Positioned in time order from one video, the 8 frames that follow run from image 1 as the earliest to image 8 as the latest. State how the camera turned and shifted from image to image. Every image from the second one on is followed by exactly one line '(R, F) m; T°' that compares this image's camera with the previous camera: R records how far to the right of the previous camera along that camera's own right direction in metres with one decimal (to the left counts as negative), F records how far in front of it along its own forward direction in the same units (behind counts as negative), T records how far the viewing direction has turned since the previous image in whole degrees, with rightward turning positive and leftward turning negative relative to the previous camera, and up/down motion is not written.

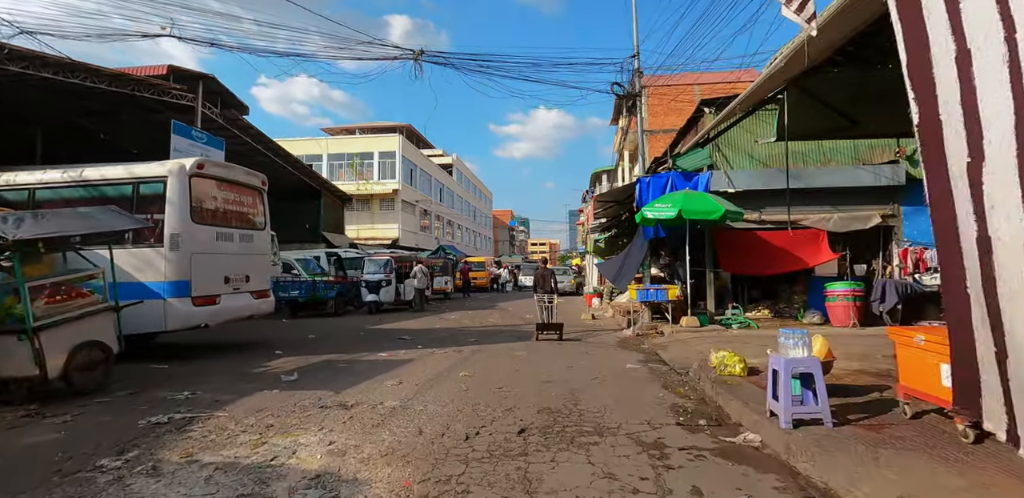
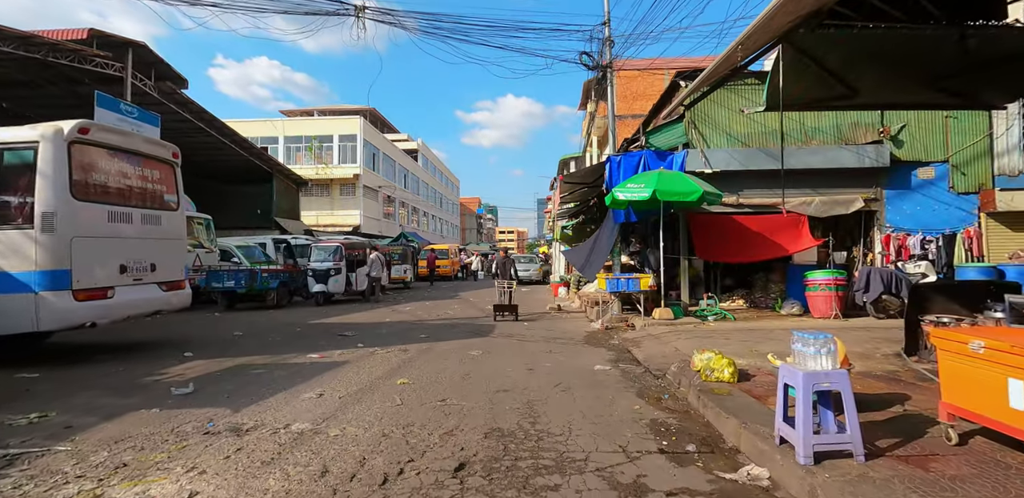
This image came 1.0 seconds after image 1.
(+0.2, +1.1) m; +4°
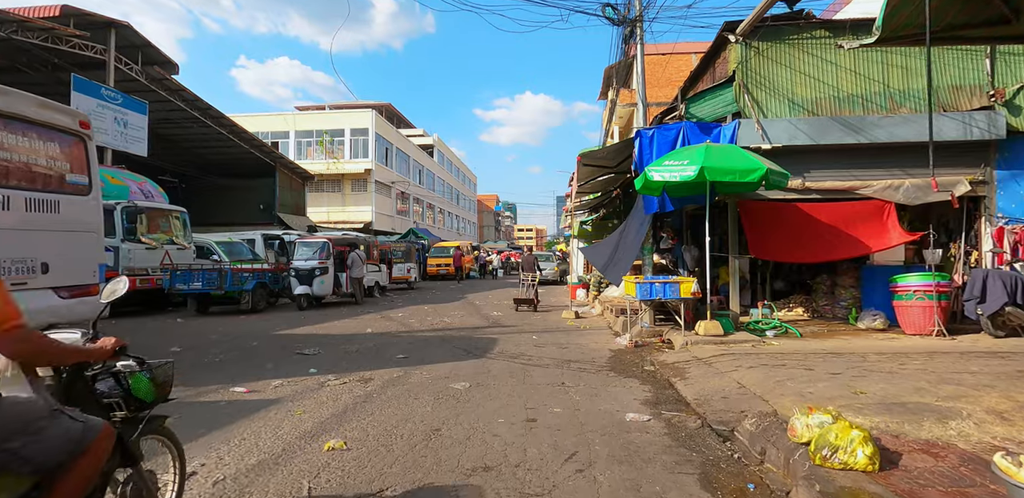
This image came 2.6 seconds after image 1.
(+0.2, +2.1) m; -2°
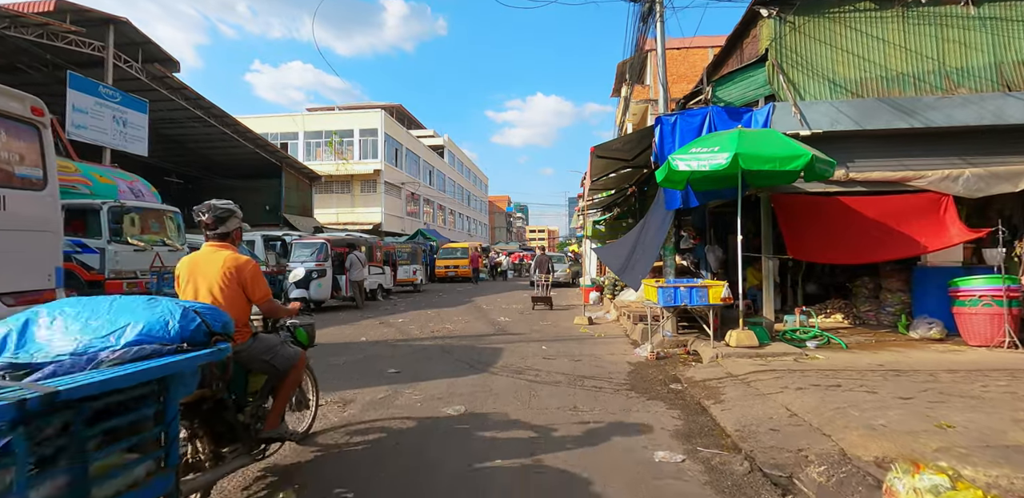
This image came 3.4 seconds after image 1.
(+0.1, +0.9) m; -1°
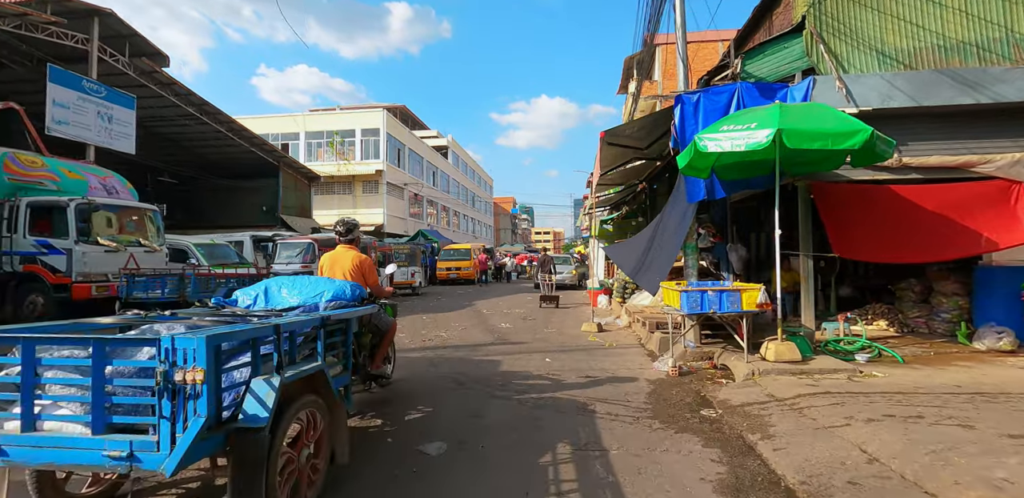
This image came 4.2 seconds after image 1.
(+0.1, +1.0) m; -1°
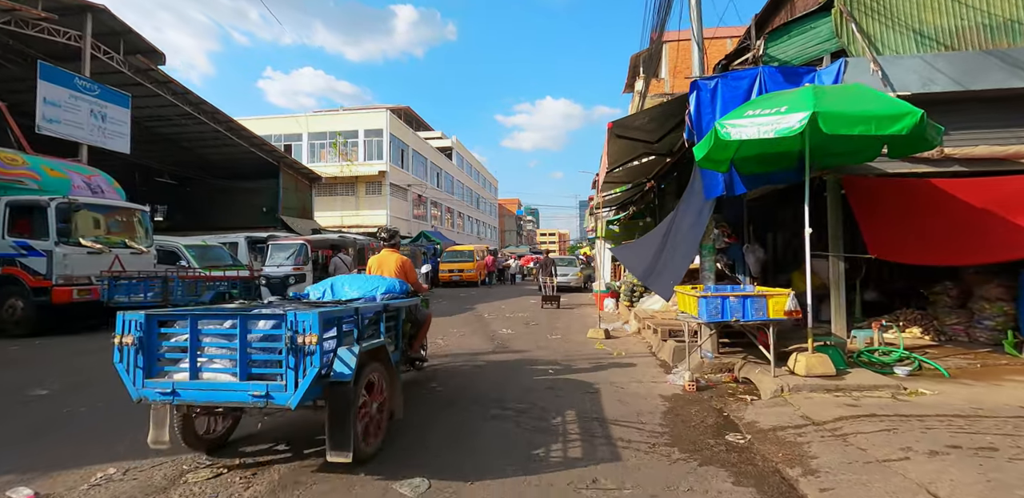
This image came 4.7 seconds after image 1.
(+0.1, +0.6) m; -1°
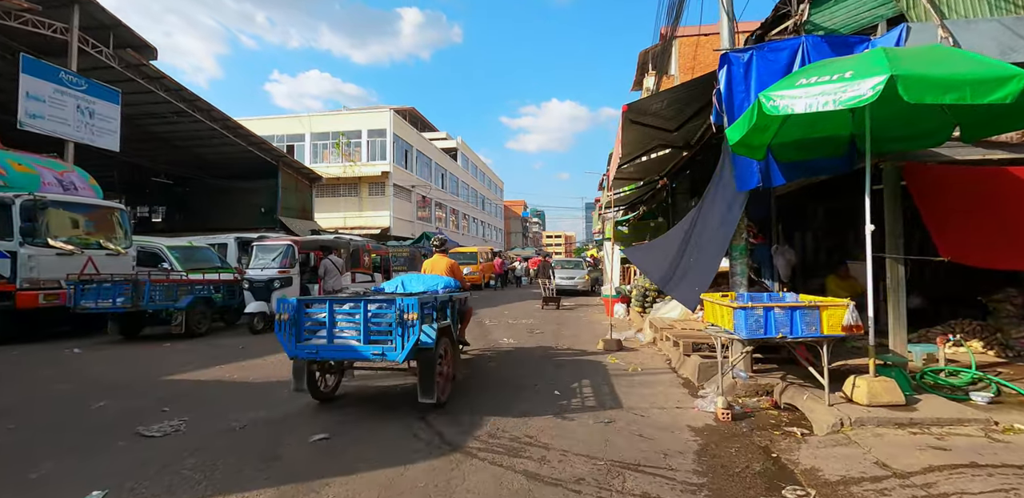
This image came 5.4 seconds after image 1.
(+0.1, +0.9) m; -1°
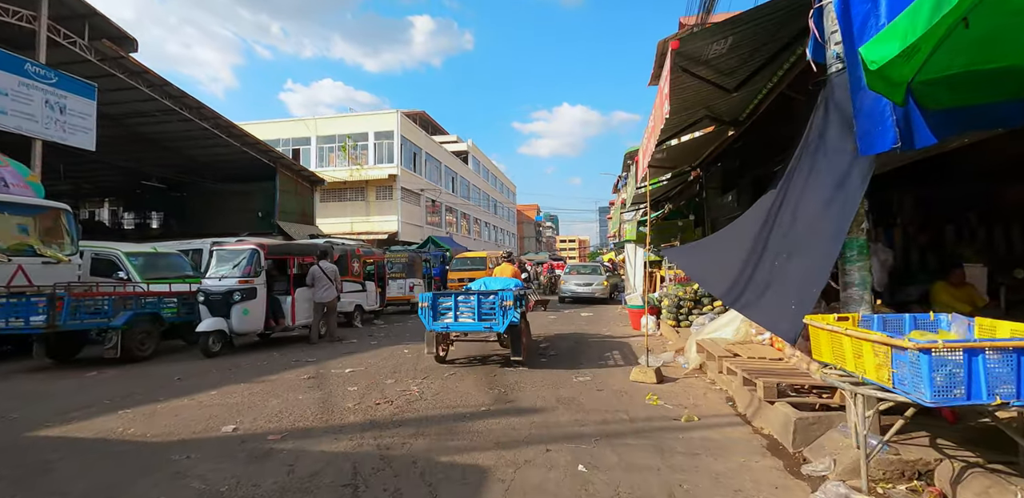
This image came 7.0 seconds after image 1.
(+0.1, +1.9) m; -1°
